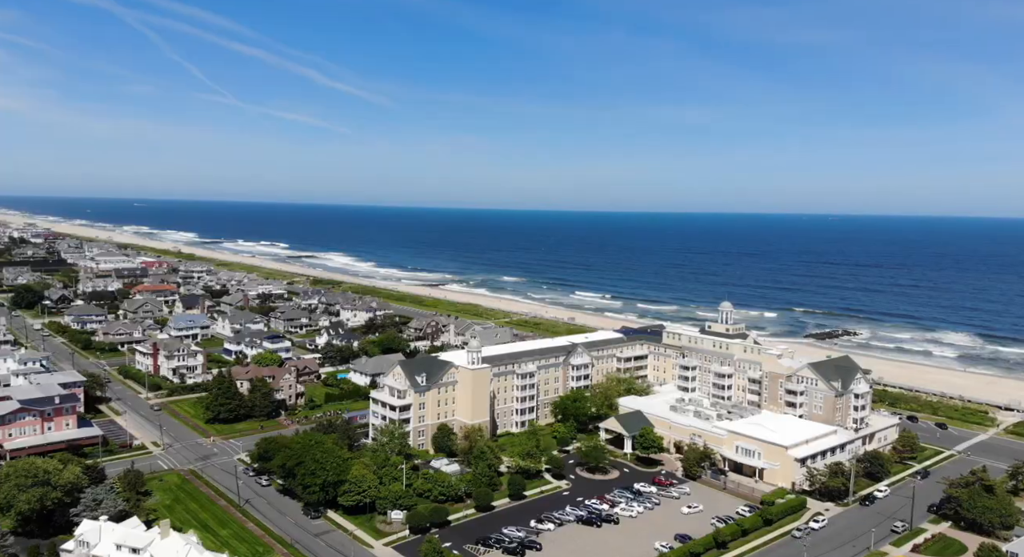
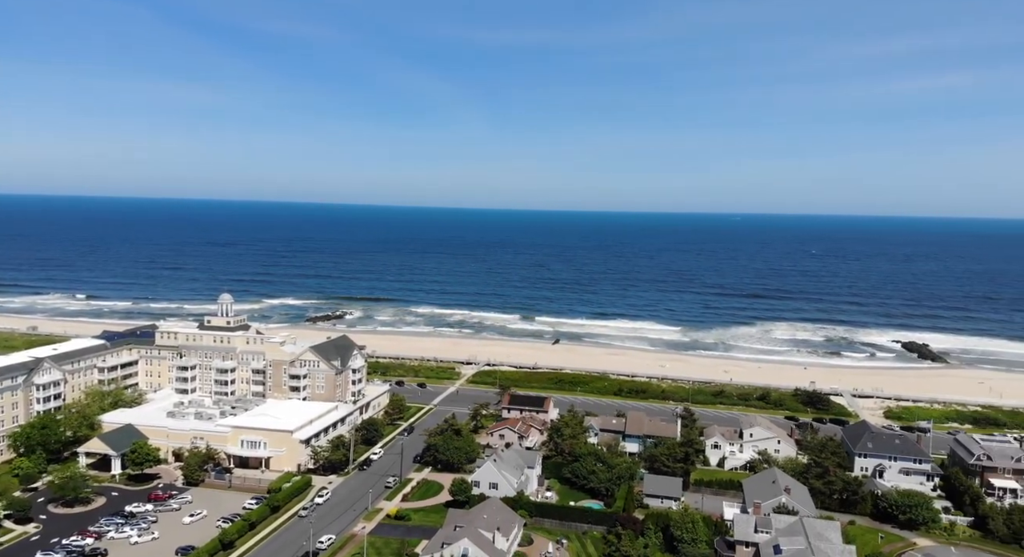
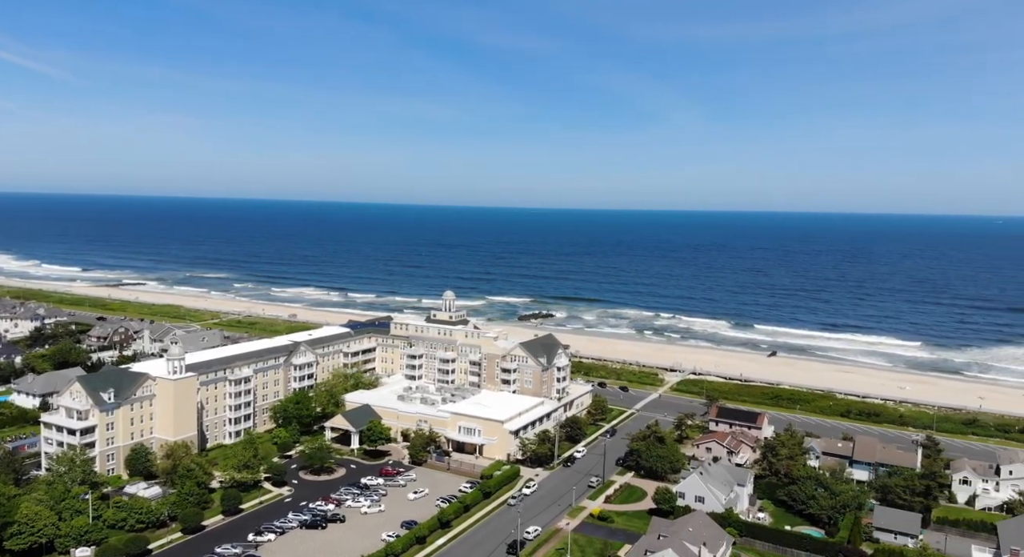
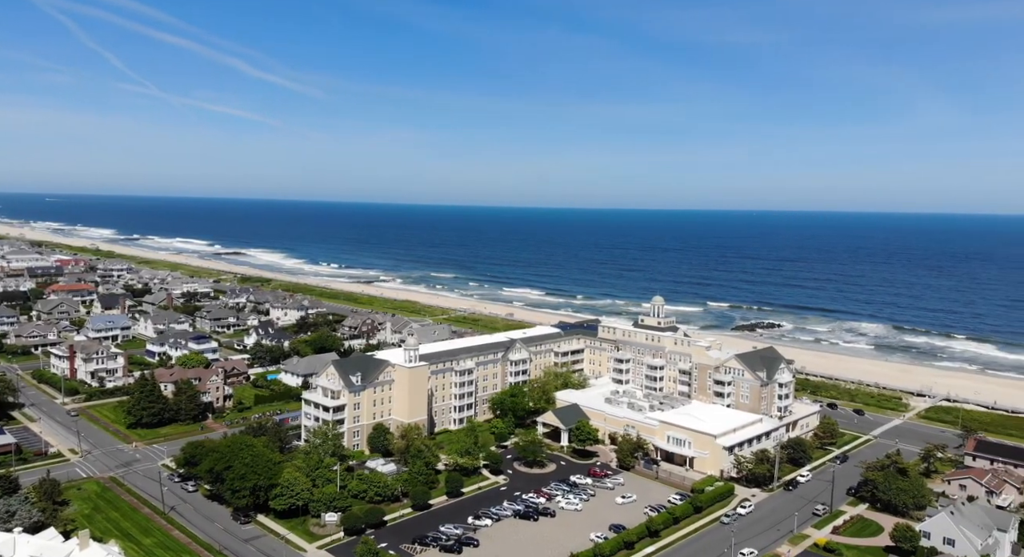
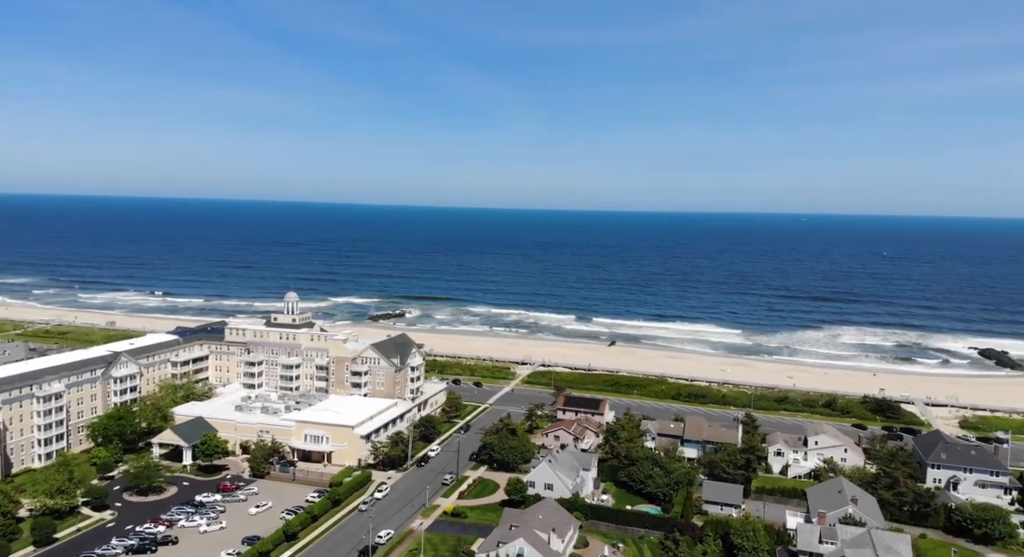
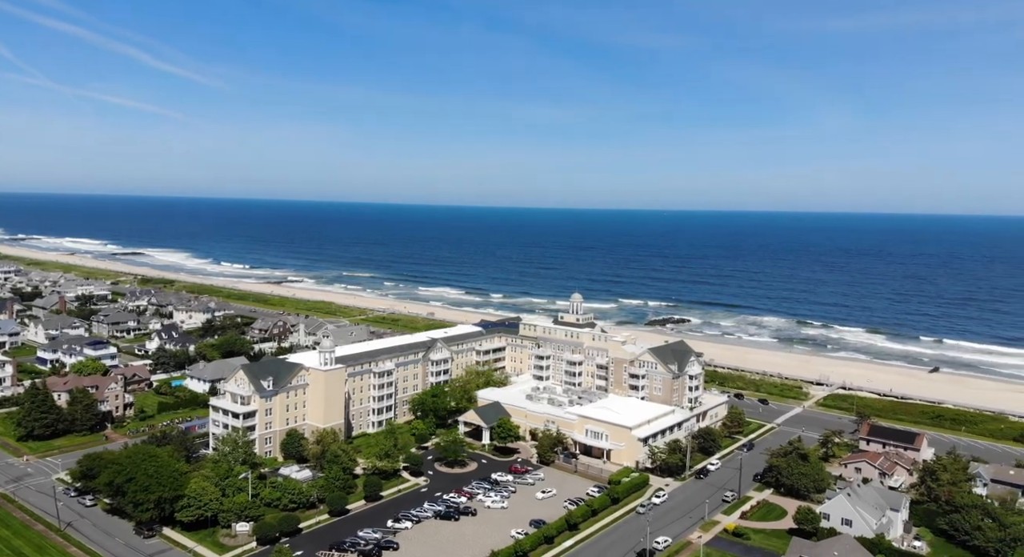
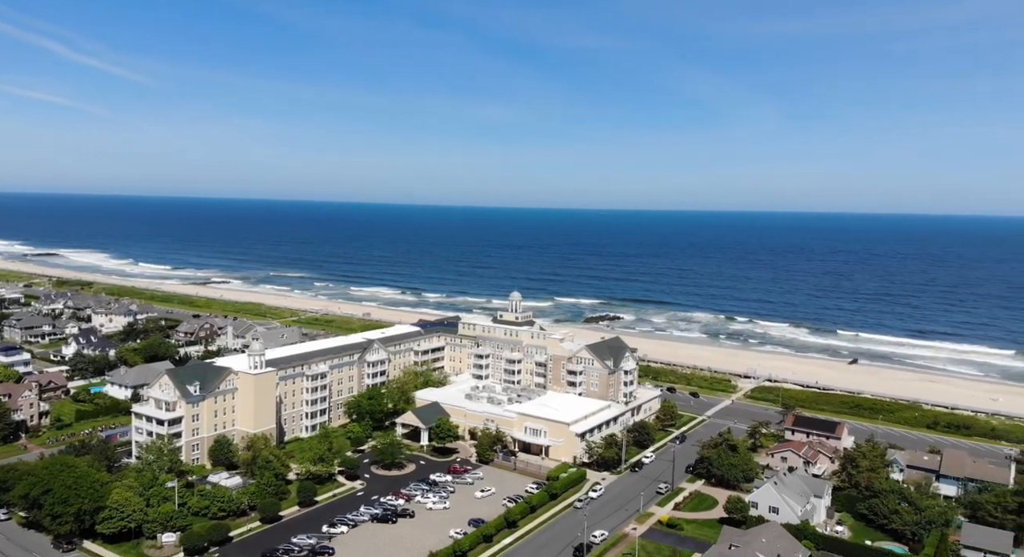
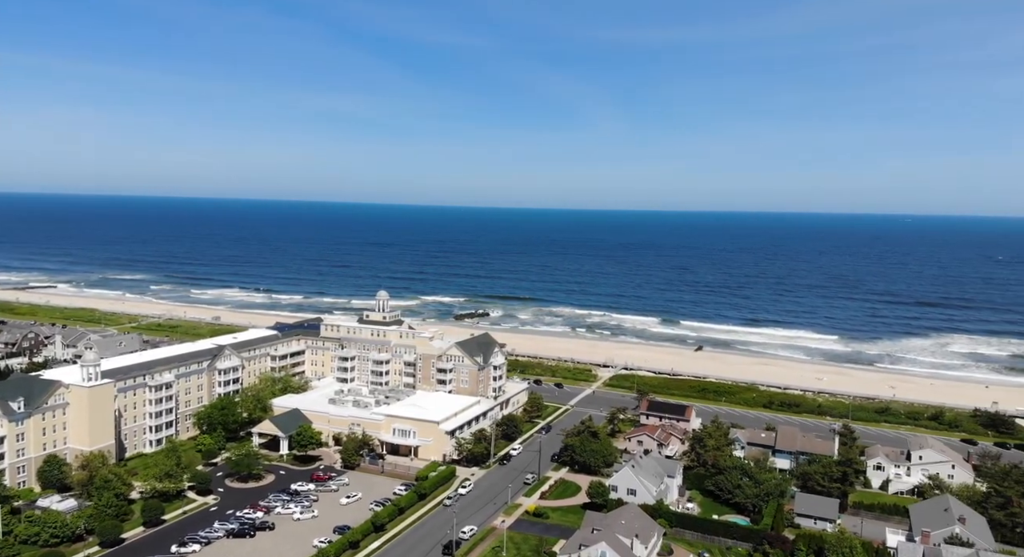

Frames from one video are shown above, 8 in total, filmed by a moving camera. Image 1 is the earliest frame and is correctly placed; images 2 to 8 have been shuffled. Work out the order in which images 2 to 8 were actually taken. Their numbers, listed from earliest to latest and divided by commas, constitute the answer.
4, 6, 7, 3, 8, 5, 2
